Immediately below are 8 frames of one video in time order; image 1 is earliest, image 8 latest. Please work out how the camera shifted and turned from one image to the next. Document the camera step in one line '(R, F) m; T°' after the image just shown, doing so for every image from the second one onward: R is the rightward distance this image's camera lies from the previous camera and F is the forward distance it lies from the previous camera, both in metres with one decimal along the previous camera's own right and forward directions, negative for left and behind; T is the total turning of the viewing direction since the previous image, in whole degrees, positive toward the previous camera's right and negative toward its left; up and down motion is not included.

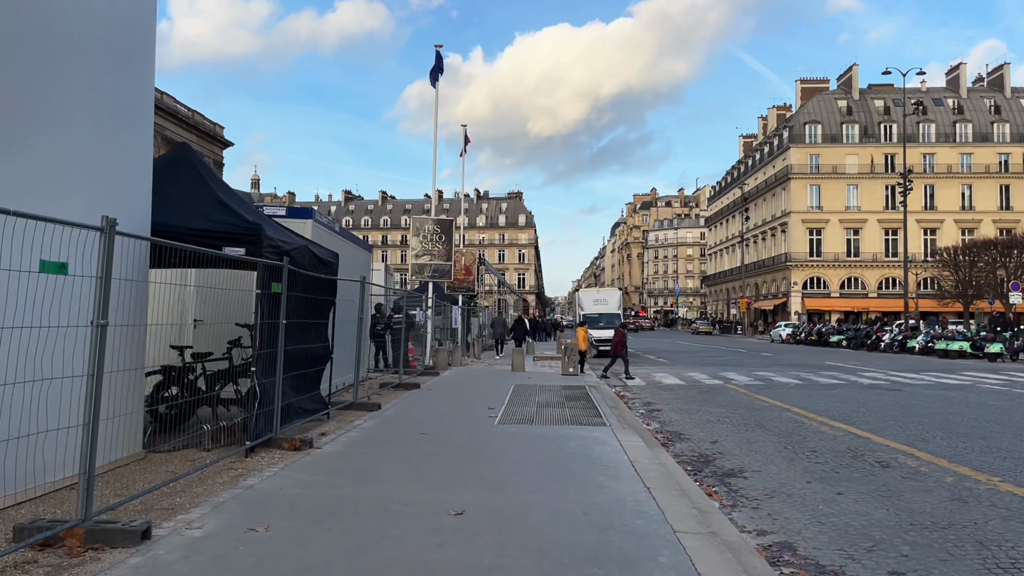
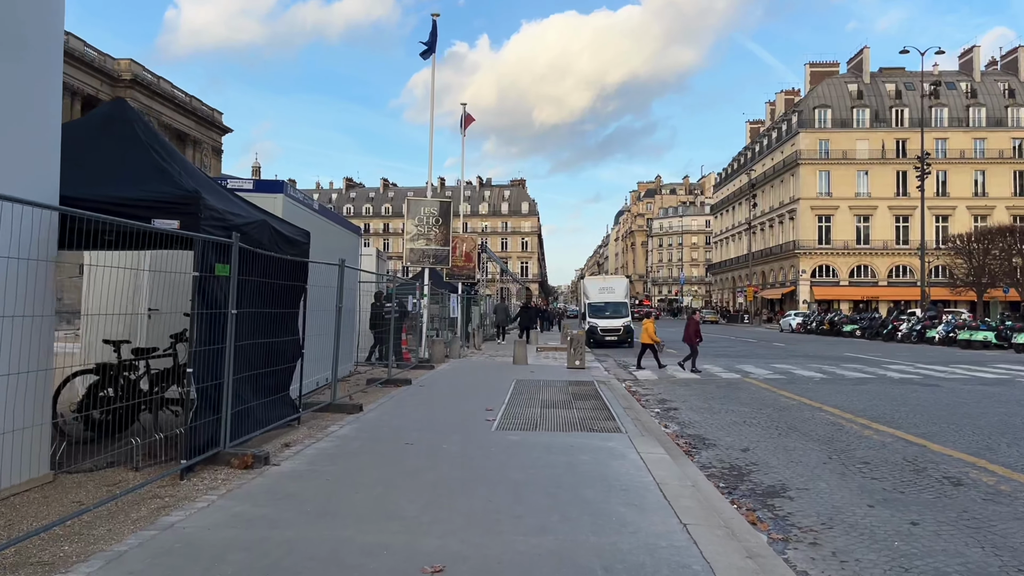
(0.0, +1.3) m; 0°
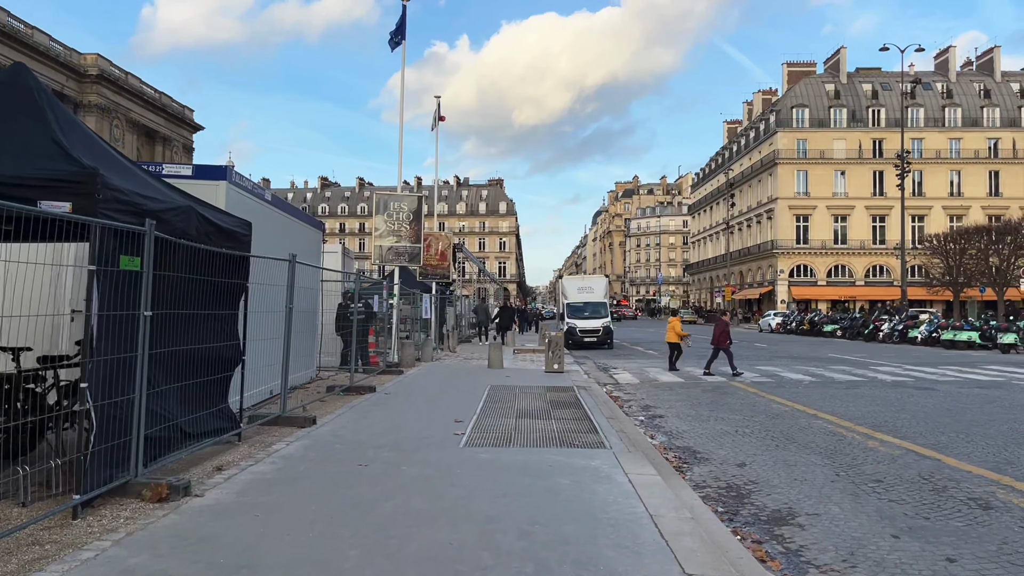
(+0.1, +0.9) m; +2°
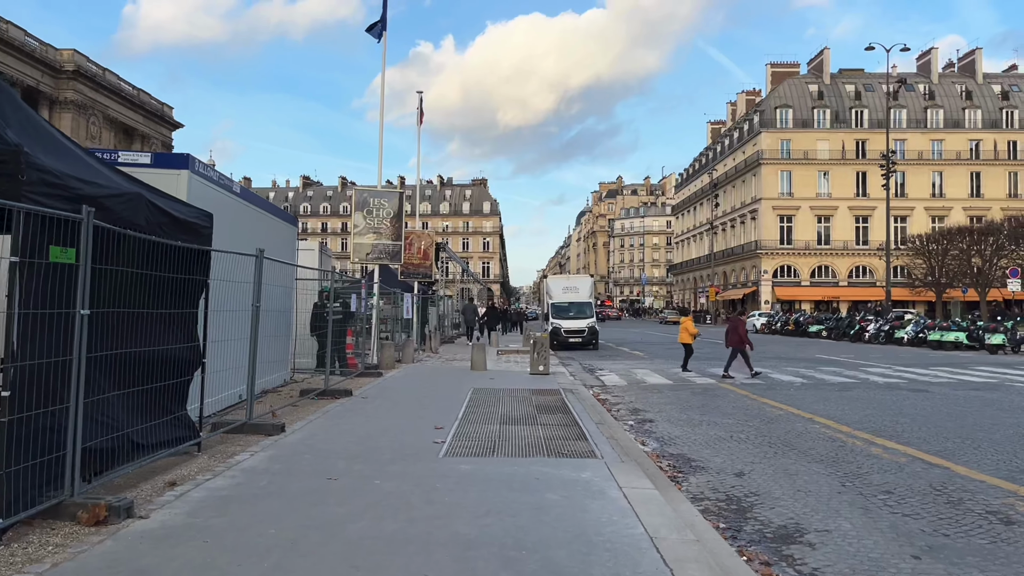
(0.0, +0.5) m; +1°
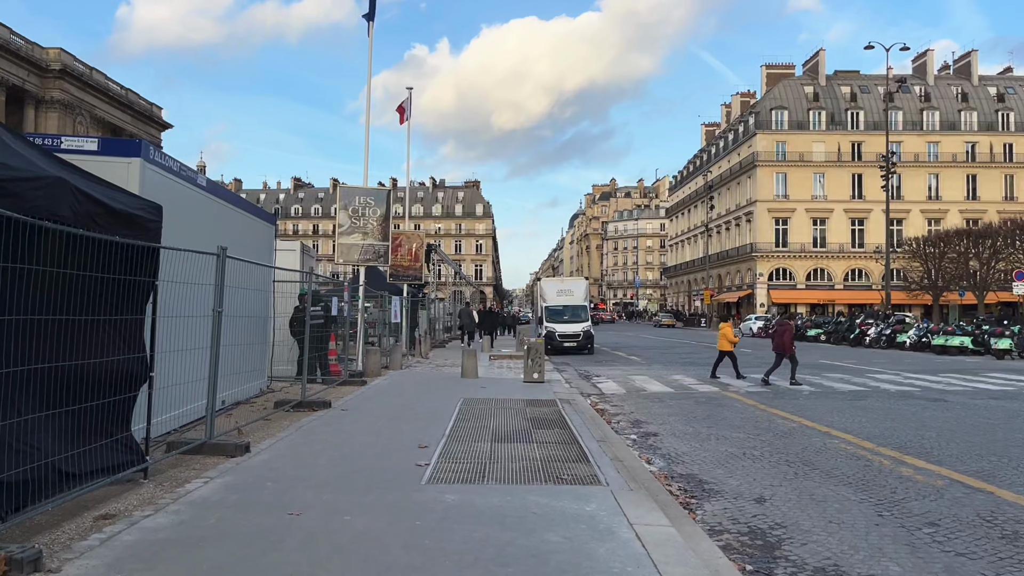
(0.0, +0.8) m; +1°
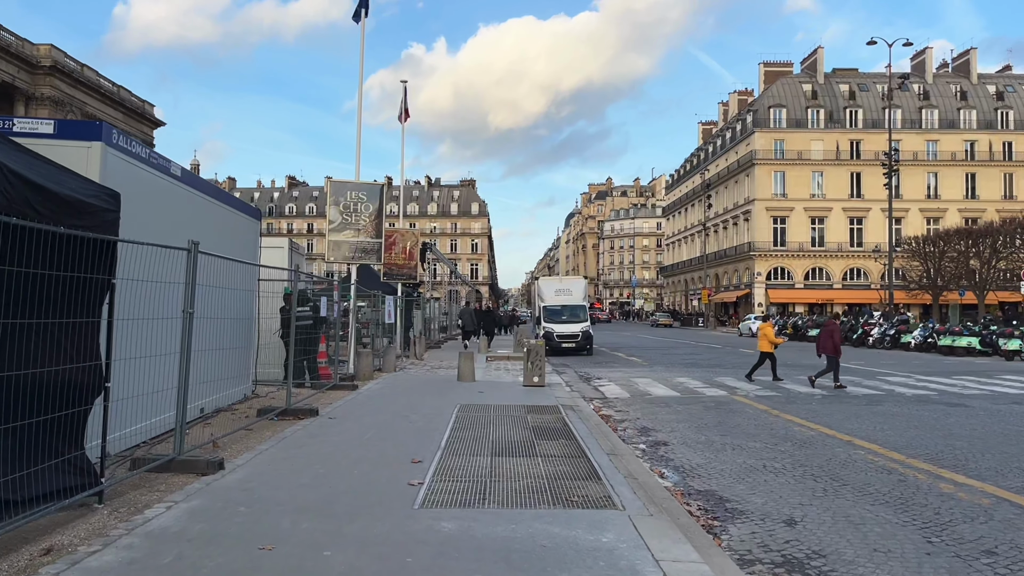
(-0.1, +0.6) m; 0°
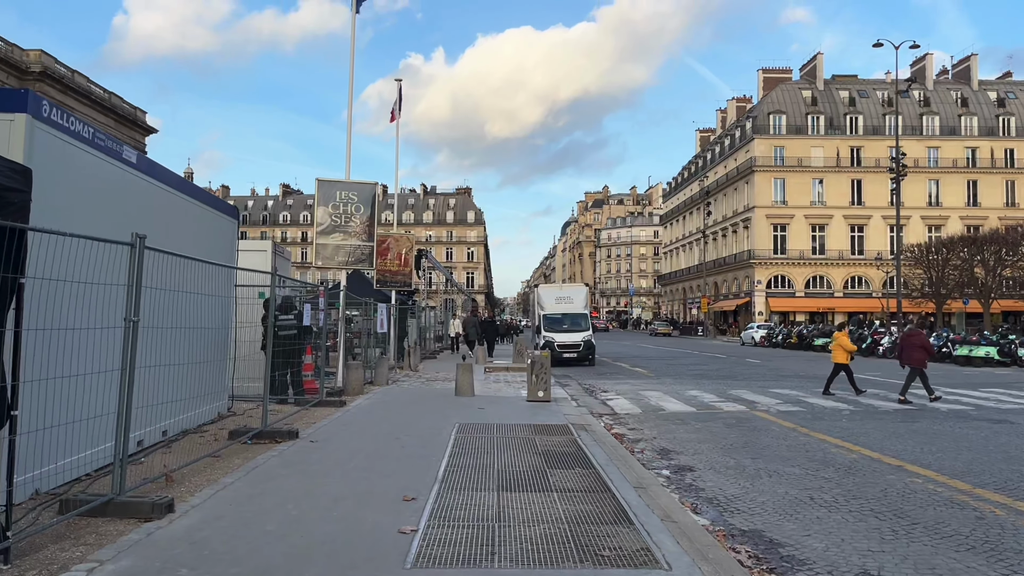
(-0.1, +1.0) m; 0°
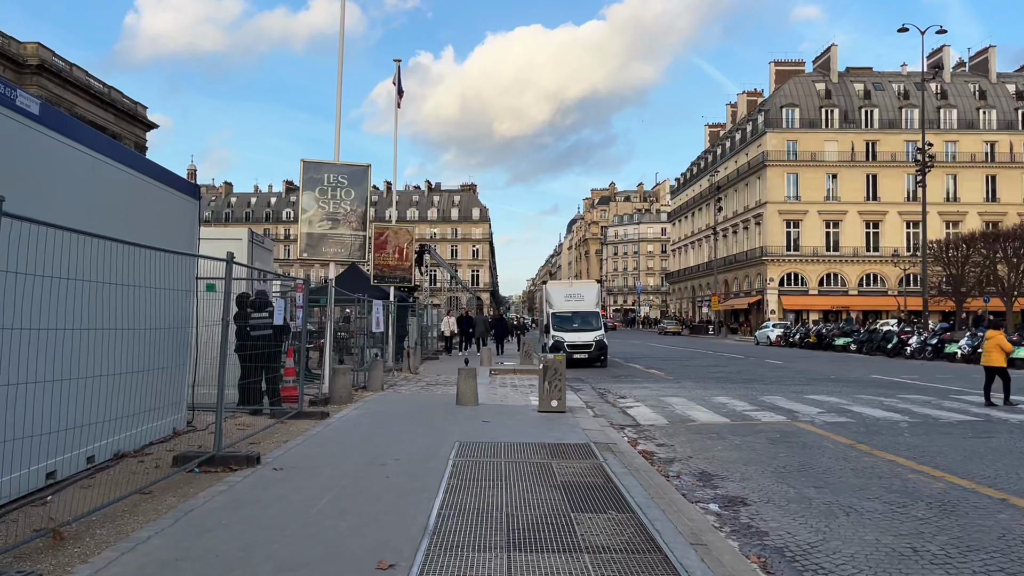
(-0.1, +1.5) m; 0°
